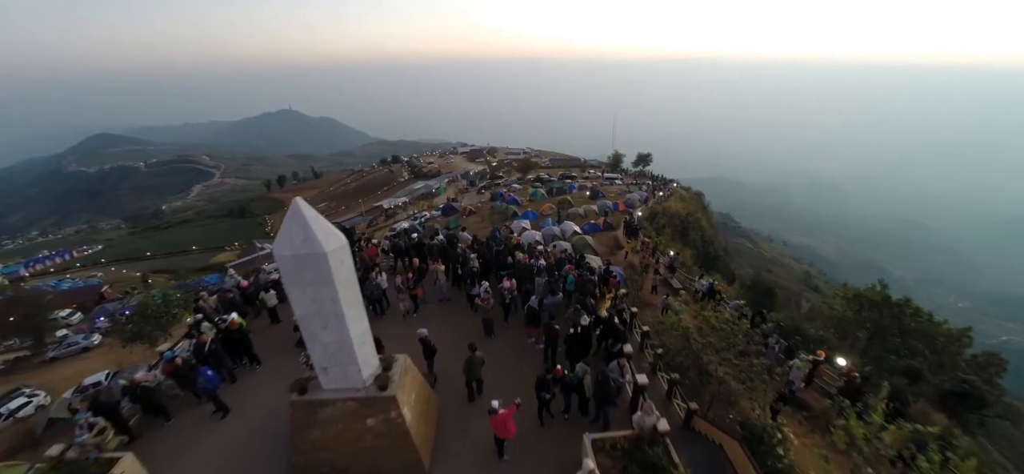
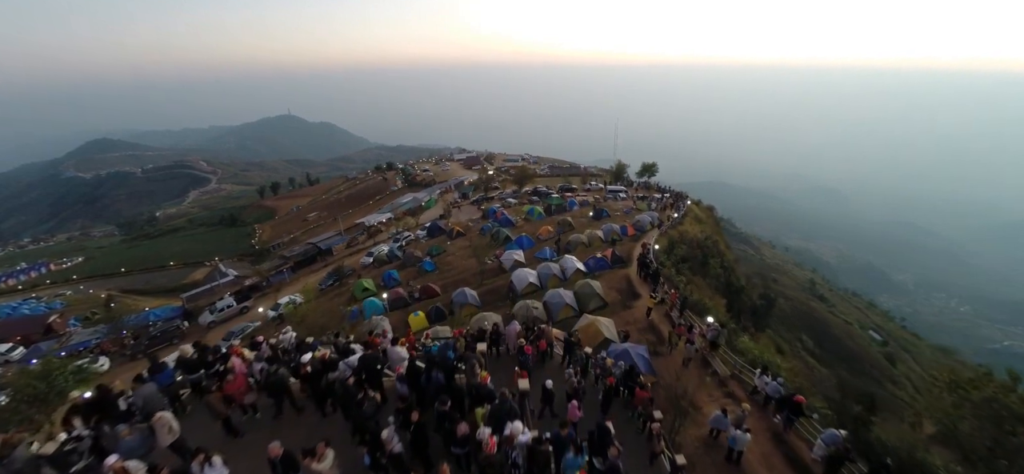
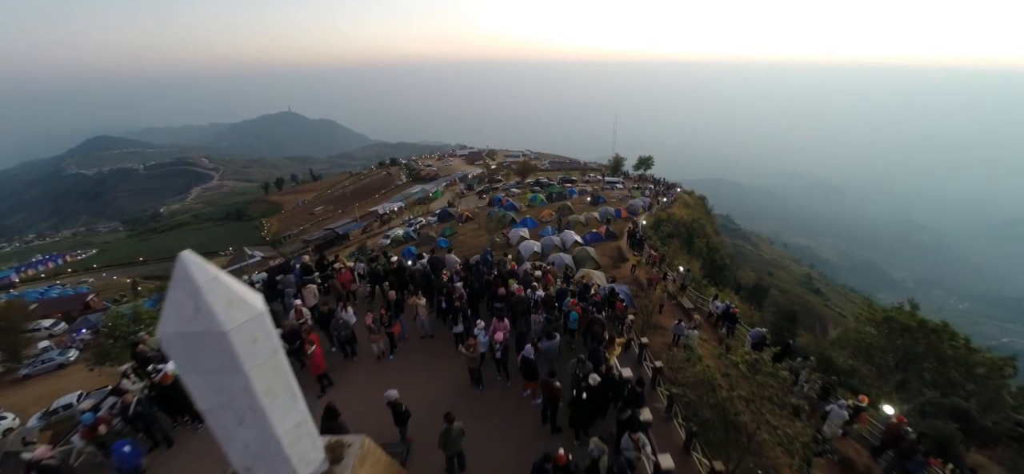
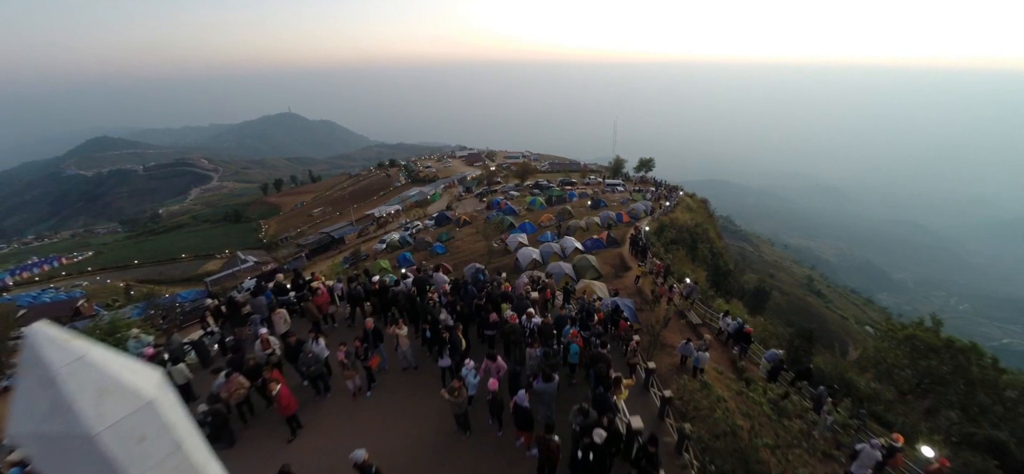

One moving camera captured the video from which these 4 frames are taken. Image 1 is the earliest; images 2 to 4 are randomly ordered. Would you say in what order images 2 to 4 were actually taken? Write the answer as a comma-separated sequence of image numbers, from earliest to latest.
3, 4, 2
